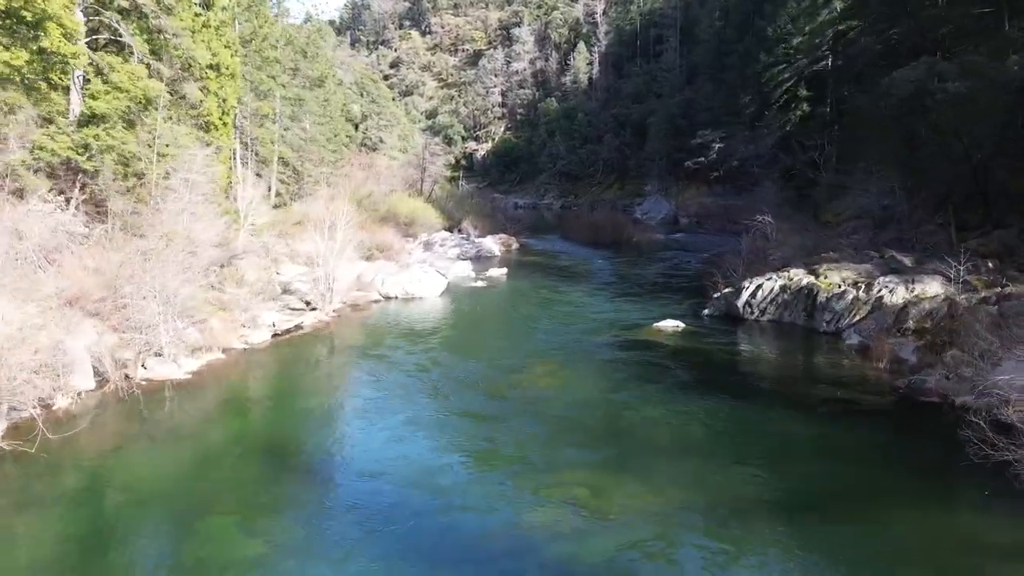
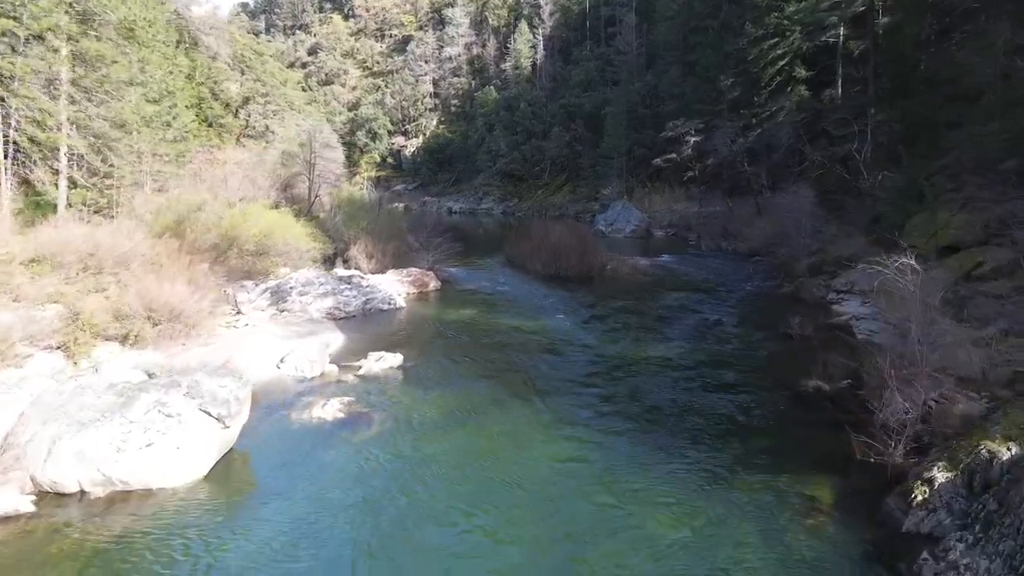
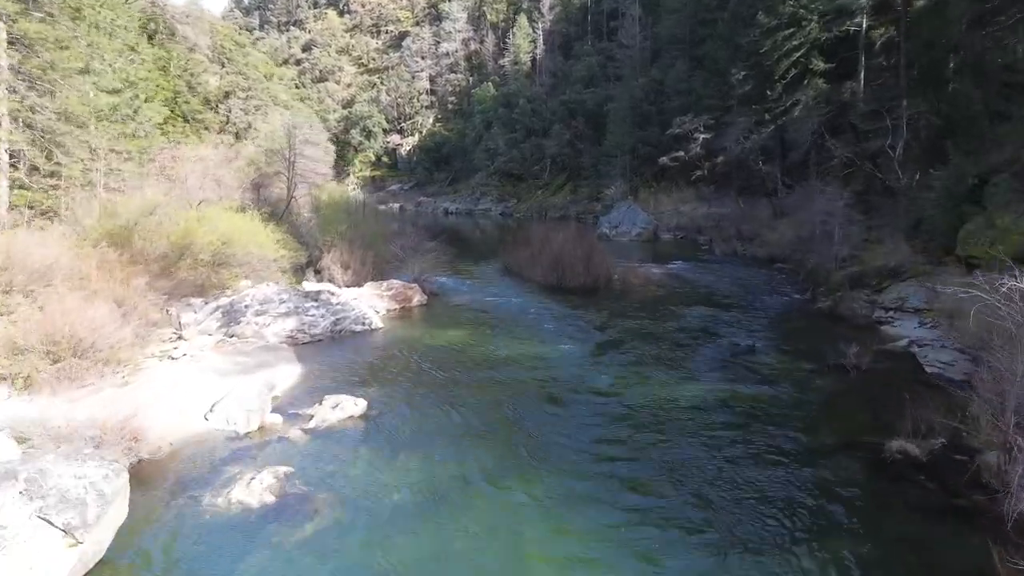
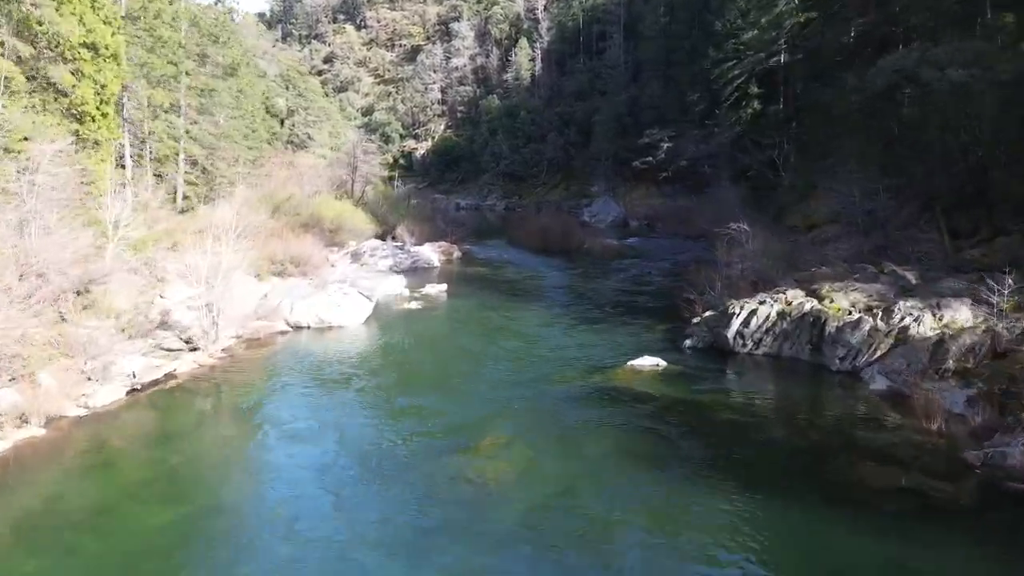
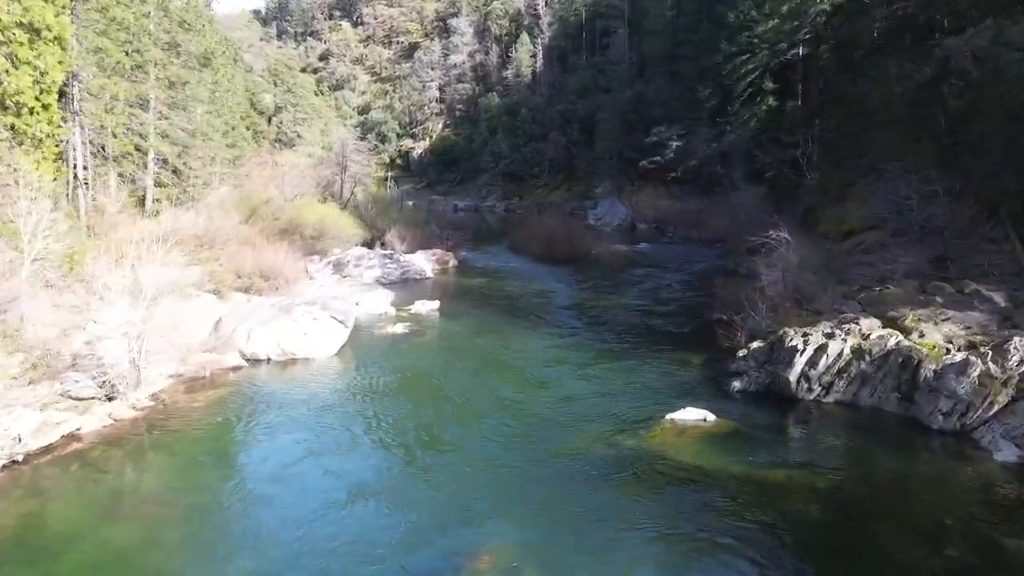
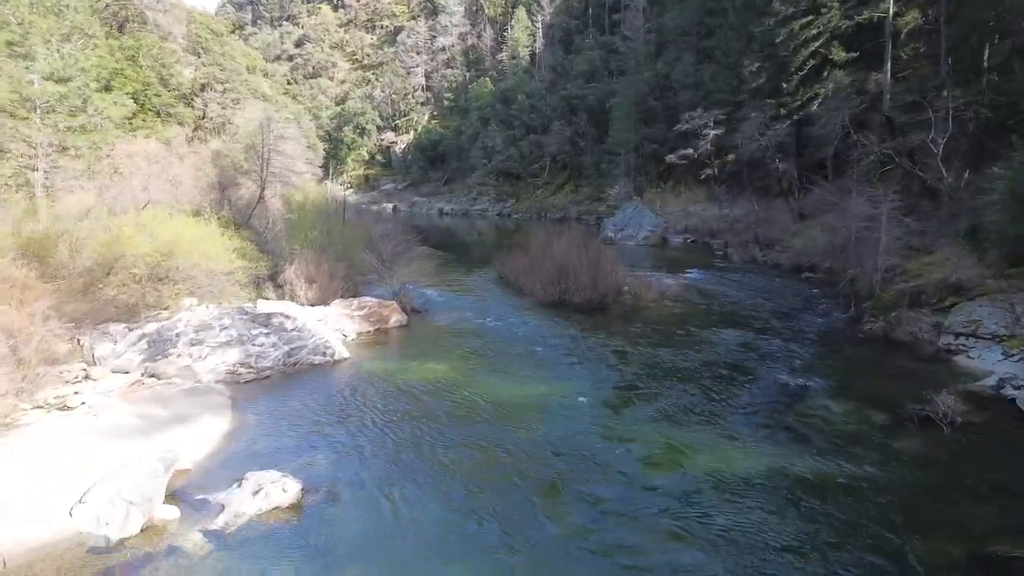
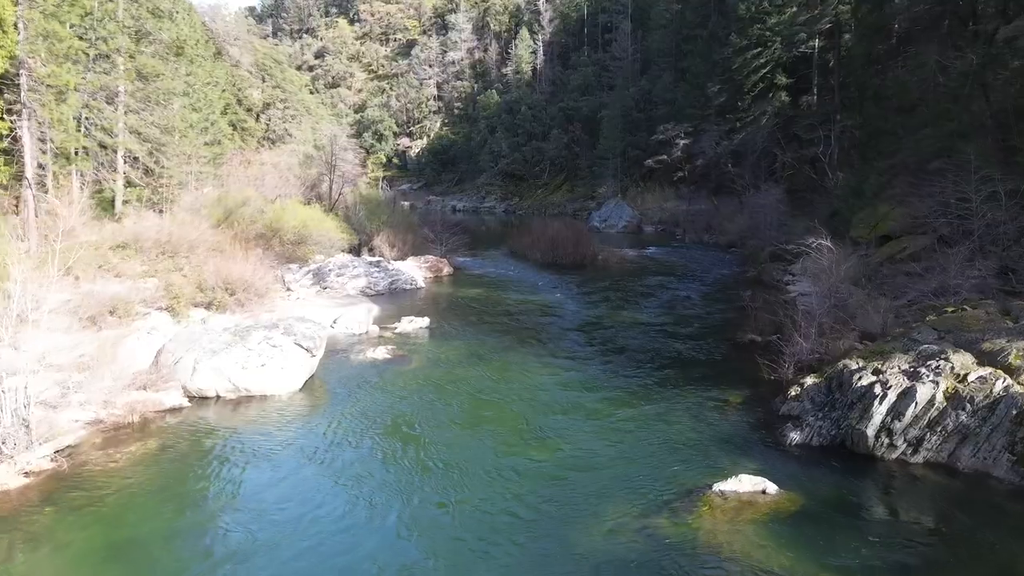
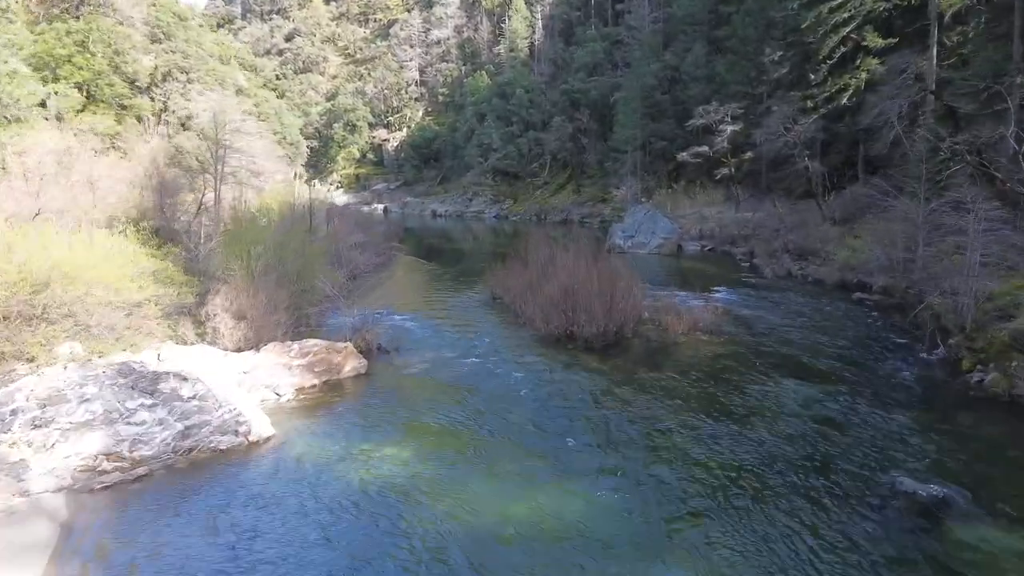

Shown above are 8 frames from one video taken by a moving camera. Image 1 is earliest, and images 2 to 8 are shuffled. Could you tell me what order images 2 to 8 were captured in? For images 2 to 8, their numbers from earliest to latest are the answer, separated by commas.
4, 5, 7, 2, 3, 6, 8
